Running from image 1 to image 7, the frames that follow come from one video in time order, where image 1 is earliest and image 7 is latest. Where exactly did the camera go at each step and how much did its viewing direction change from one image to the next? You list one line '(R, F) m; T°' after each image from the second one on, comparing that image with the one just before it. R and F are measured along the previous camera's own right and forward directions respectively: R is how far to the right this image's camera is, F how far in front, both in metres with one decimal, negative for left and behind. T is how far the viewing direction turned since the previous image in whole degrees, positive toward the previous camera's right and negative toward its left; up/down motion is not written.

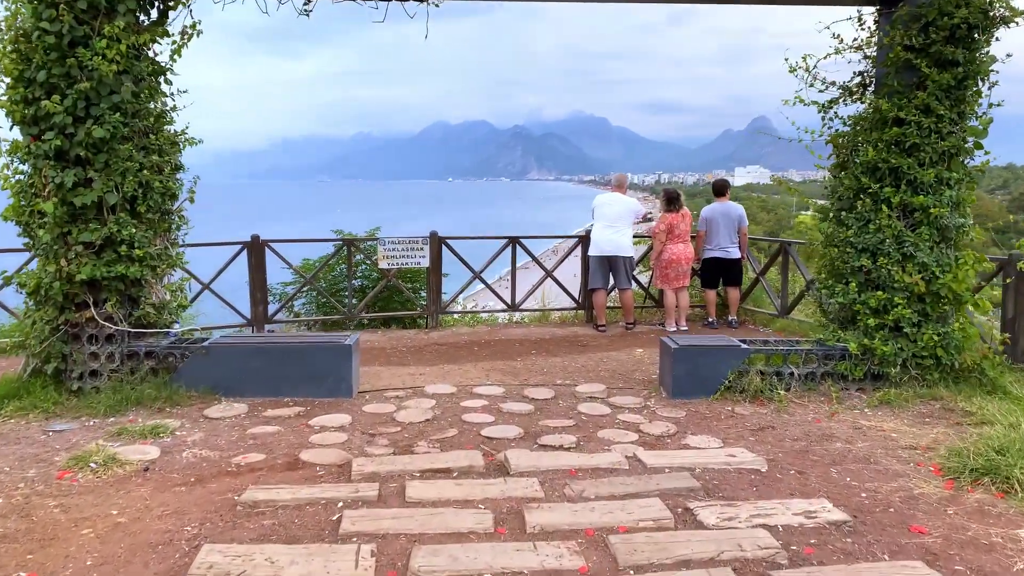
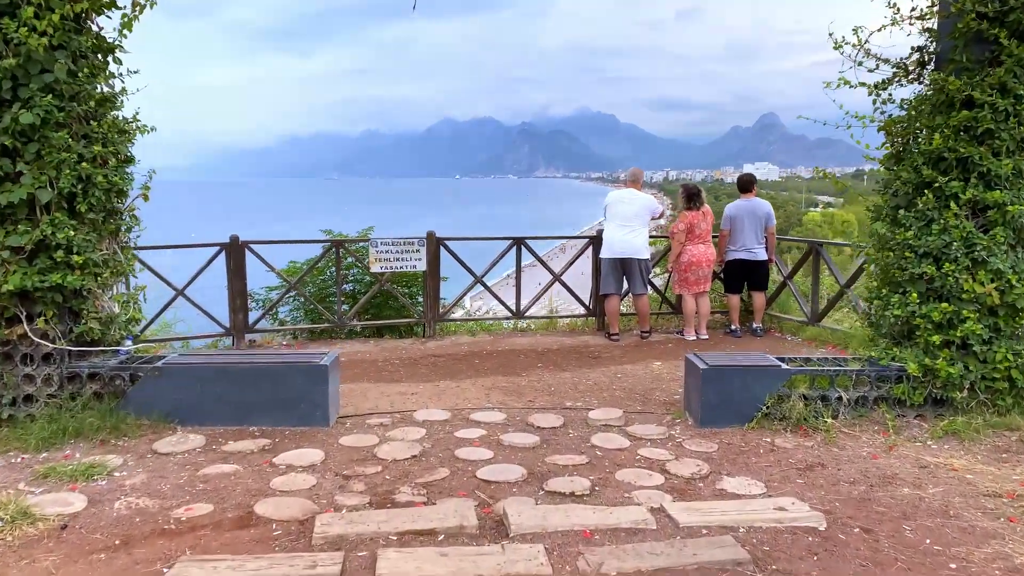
(0.0, +0.7) m; -1°
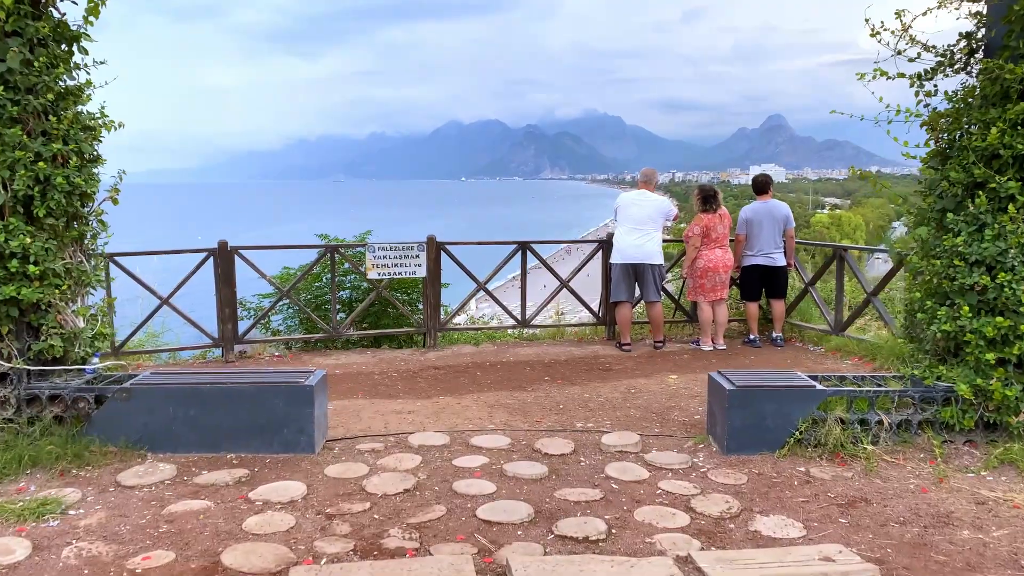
(0.0, +0.4) m; 0°
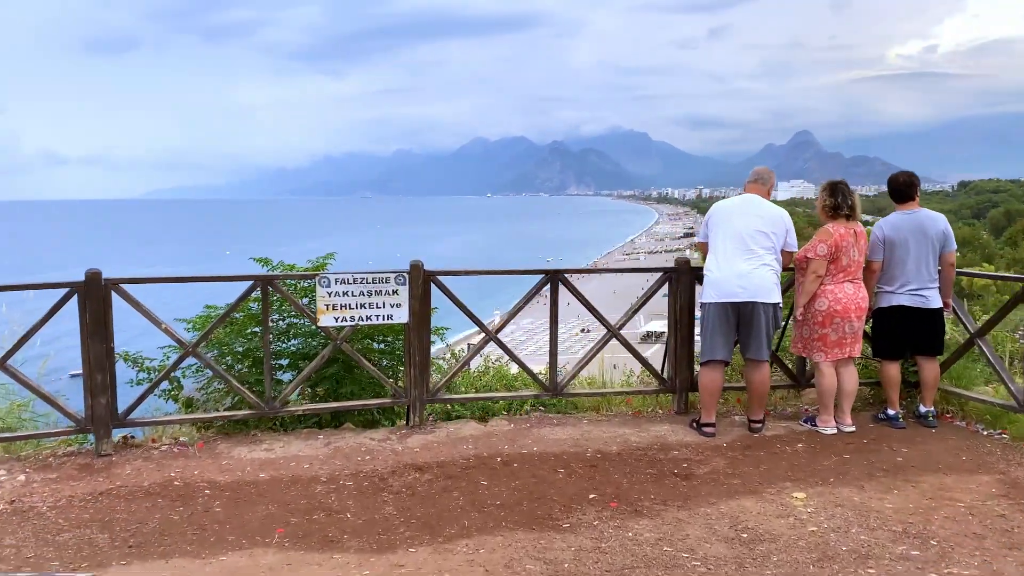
(0.0, +2.4) m; -2°
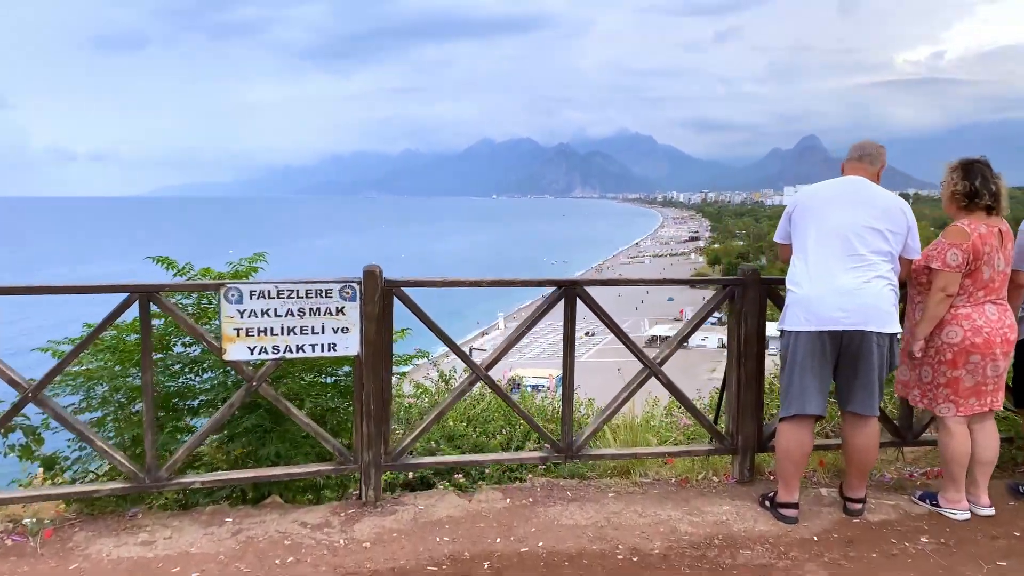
(0.0, +1.5) m; 0°
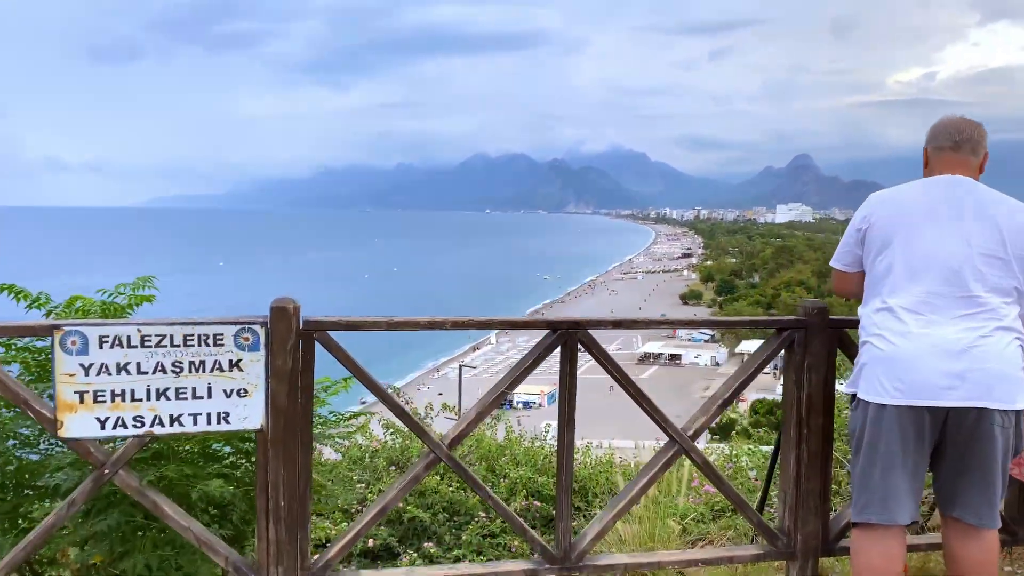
(+0.1, +1.0) m; +1°
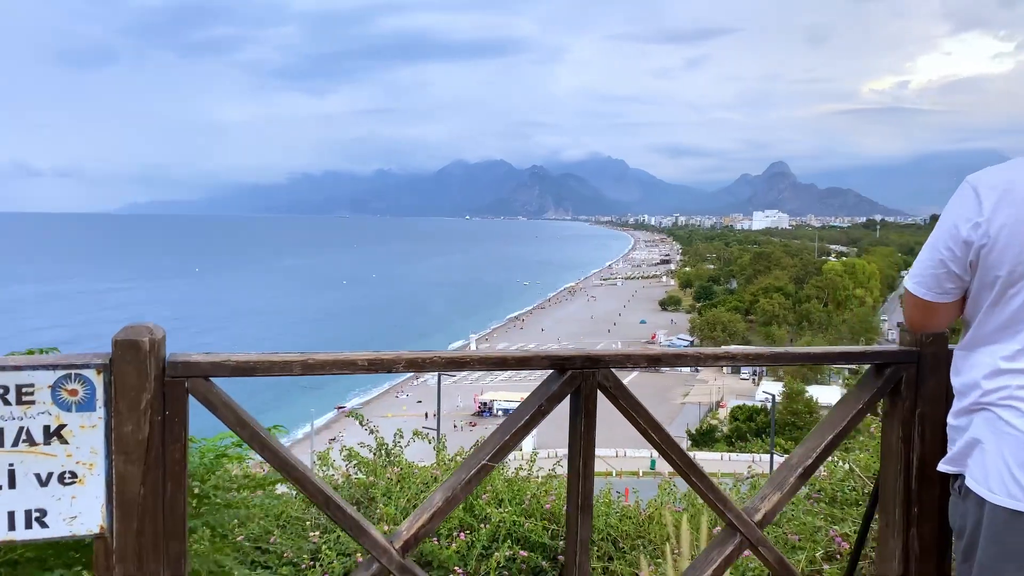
(0.0, +0.8) m; +2°
